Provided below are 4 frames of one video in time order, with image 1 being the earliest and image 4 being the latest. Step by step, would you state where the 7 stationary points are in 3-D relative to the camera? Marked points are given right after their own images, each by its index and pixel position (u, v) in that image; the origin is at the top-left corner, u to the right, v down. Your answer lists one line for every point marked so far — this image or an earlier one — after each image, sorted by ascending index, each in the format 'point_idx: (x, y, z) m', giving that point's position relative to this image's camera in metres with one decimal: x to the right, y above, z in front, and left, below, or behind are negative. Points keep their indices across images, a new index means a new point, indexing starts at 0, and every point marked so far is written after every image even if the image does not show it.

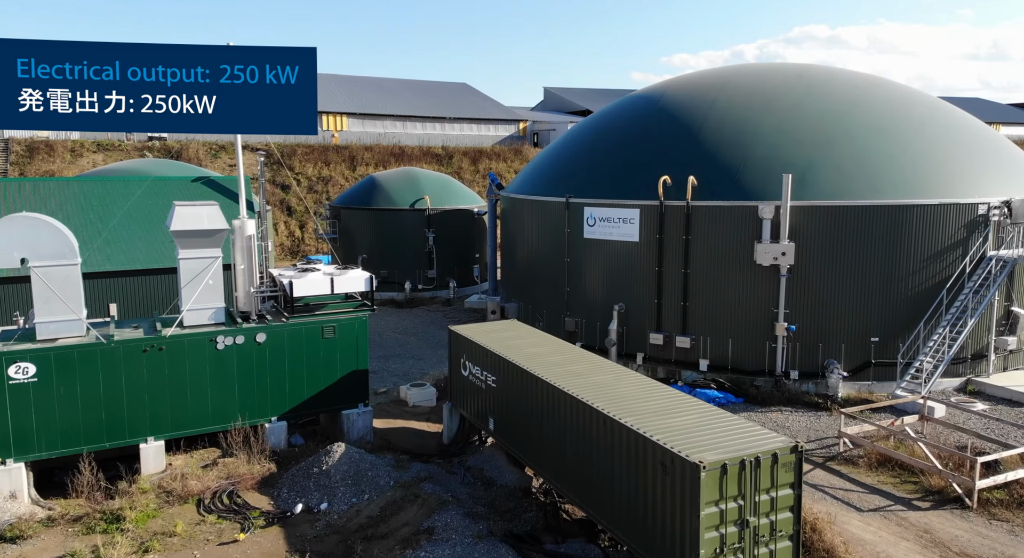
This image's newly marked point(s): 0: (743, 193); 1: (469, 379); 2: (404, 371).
0: (+5.4, +2.0, +17.4) m
1: (-0.9, -2.0, +14.6) m
2: (-2.8, -2.4, +19.1) m
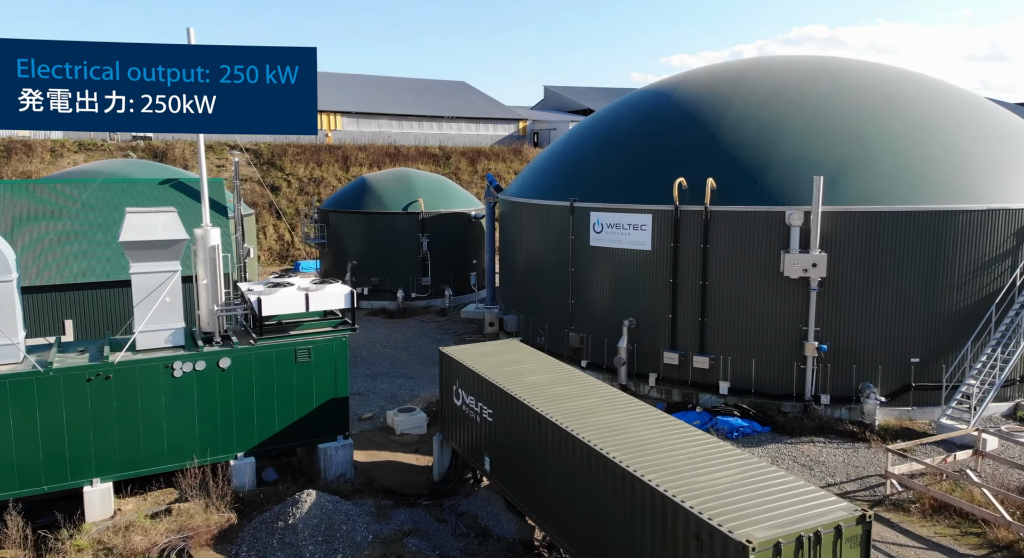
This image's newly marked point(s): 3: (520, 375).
0: (+5.4, +1.7, +15.7) m
1: (-0.9, -2.2, +12.8) m
2: (-2.8, -2.7, +17.4) m
3: (+0.1, -1.6, +12.1) m
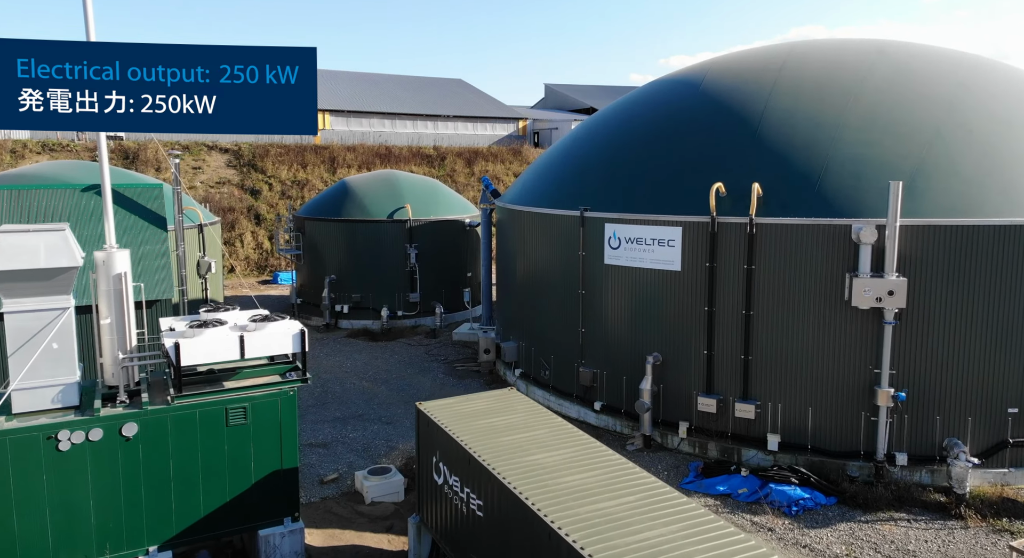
0: (+5.3, +1.2, +12.6) m
1: (-0.9, -2.7, +9.8) m
2: (-2.8, -3.2, +14.3) m
3: (+0.1, -2.1, +9.0) m
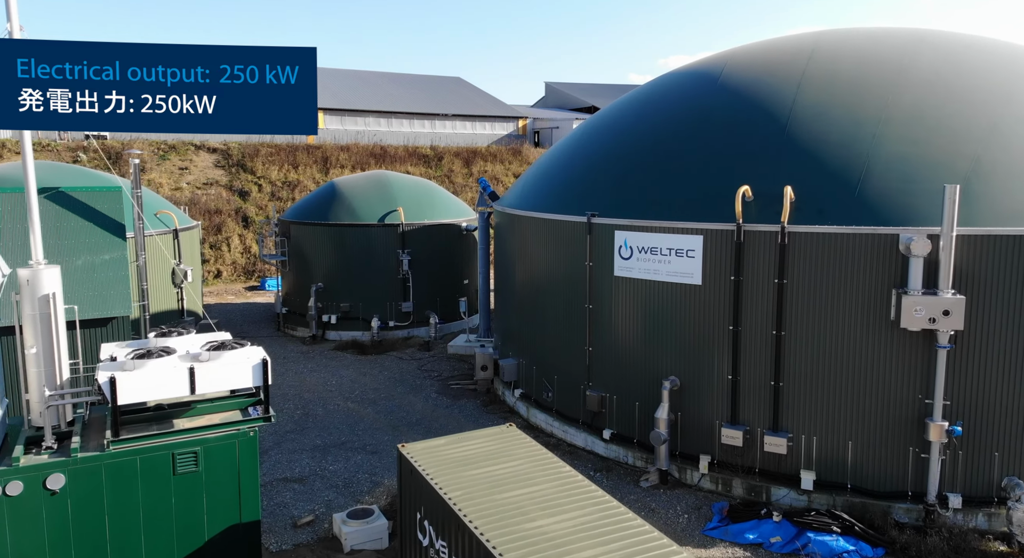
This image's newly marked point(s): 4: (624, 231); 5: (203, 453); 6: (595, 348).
0: (+5.3, +1.0, +11.1) m
1: (-0.9, -3.0, +8.2) m
2: (-2.8, -3.4, +12.7) m
3: (+0.1, -2.3, +7.5) m
4: (+2.0, +0.8, +13.0) m
5: (-3.6, -2.0, +8.6) m
6: (+1.5, -1.3, +13.8) m
